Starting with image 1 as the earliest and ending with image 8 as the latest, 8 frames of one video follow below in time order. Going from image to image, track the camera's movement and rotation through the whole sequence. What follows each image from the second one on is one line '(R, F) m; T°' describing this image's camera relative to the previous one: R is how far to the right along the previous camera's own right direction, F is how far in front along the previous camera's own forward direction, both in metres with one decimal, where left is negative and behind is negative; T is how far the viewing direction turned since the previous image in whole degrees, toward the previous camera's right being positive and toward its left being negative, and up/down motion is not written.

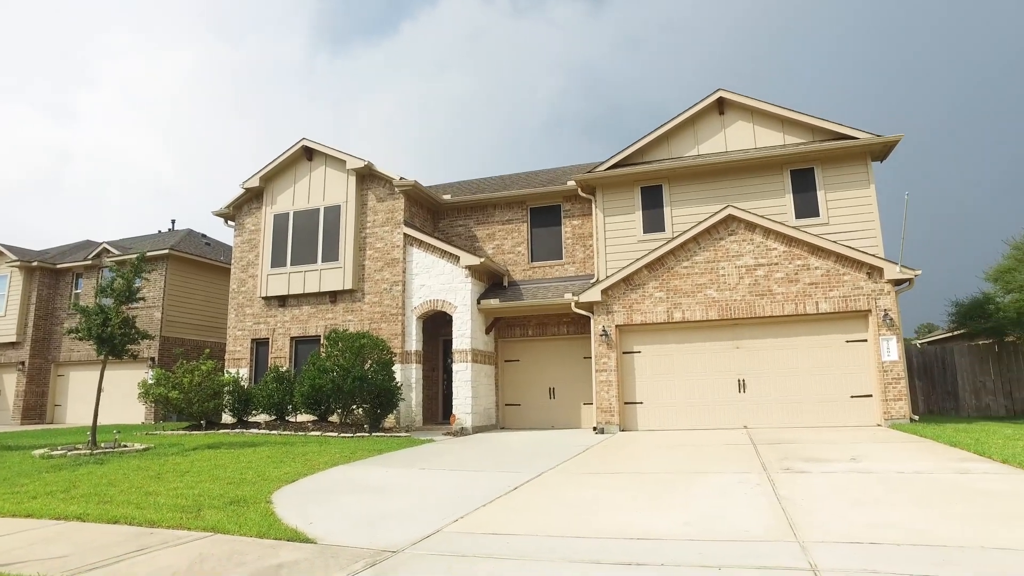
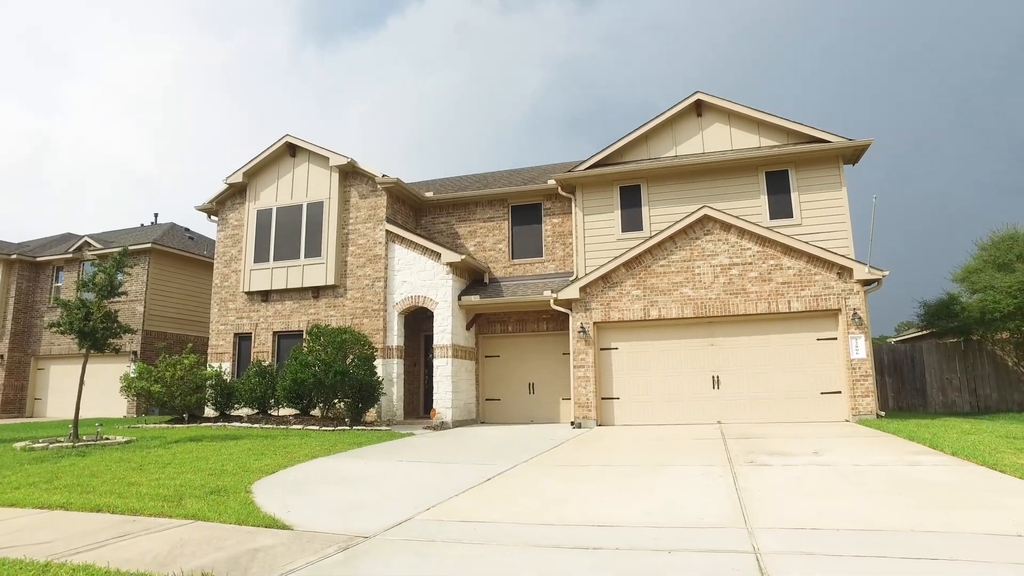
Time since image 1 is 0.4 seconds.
(+0.1, -0.3) m; +1°
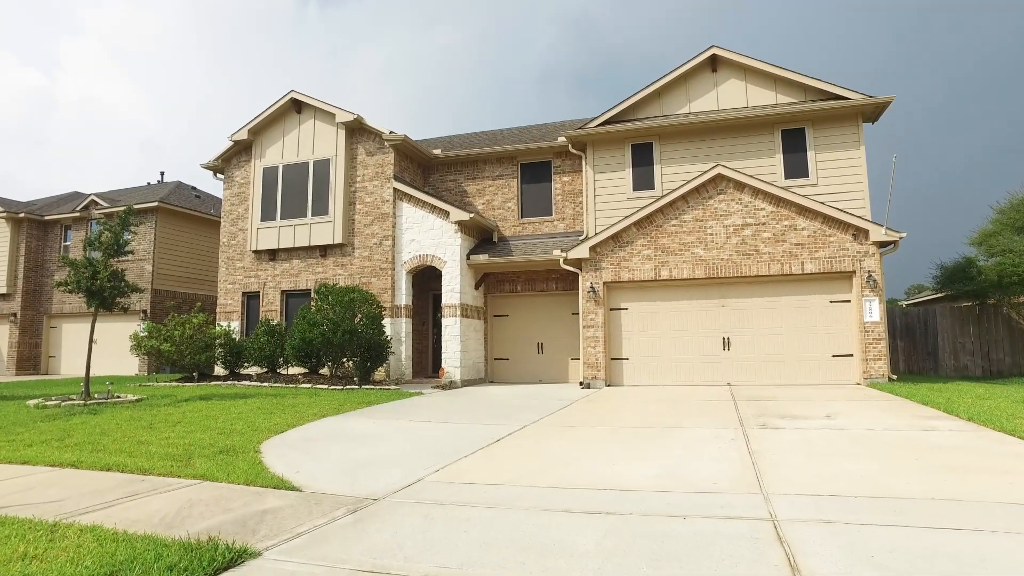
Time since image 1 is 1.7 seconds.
(0.0, +0.1) m; -1°
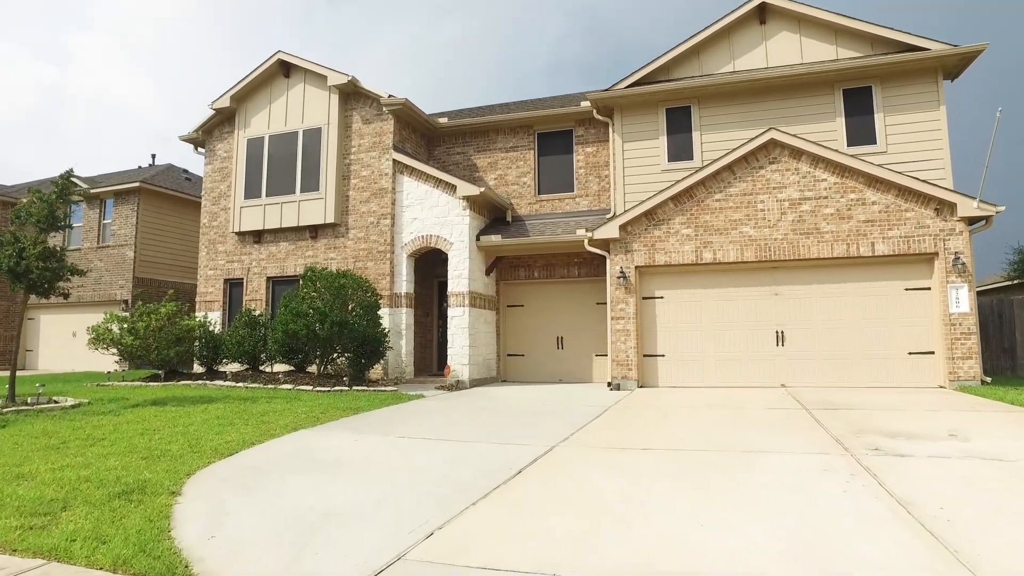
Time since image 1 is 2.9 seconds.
(-0.1, +2.0) m; -1°
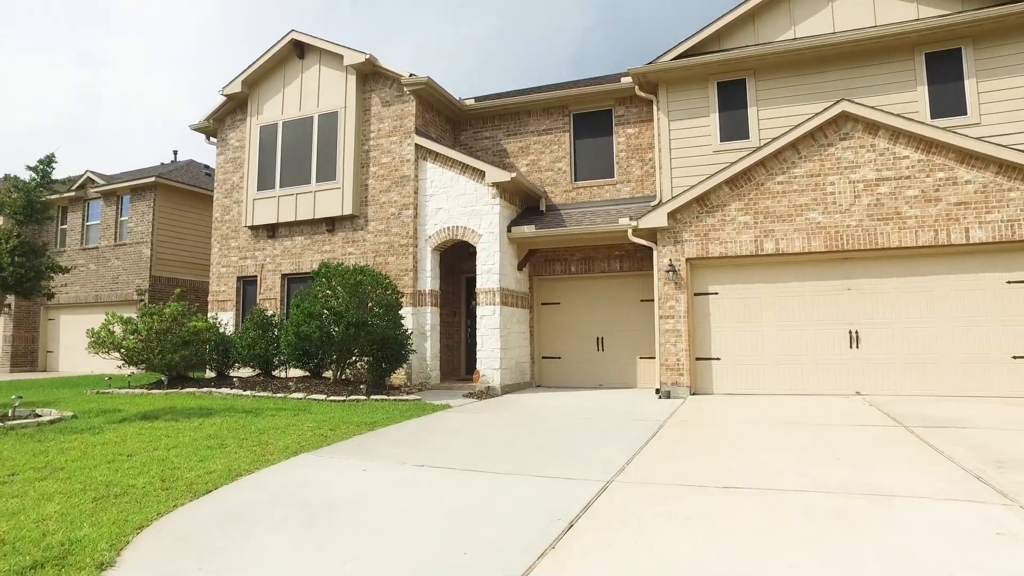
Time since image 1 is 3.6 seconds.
(-0.1, +1.3) m; -2°
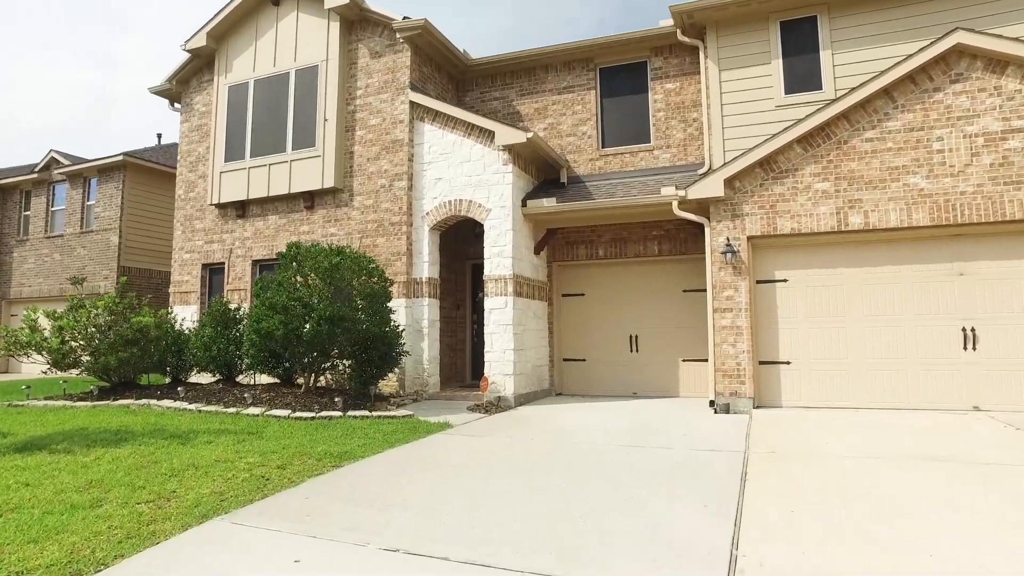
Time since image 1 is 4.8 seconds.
(-0.1, +2.3) m; -1°
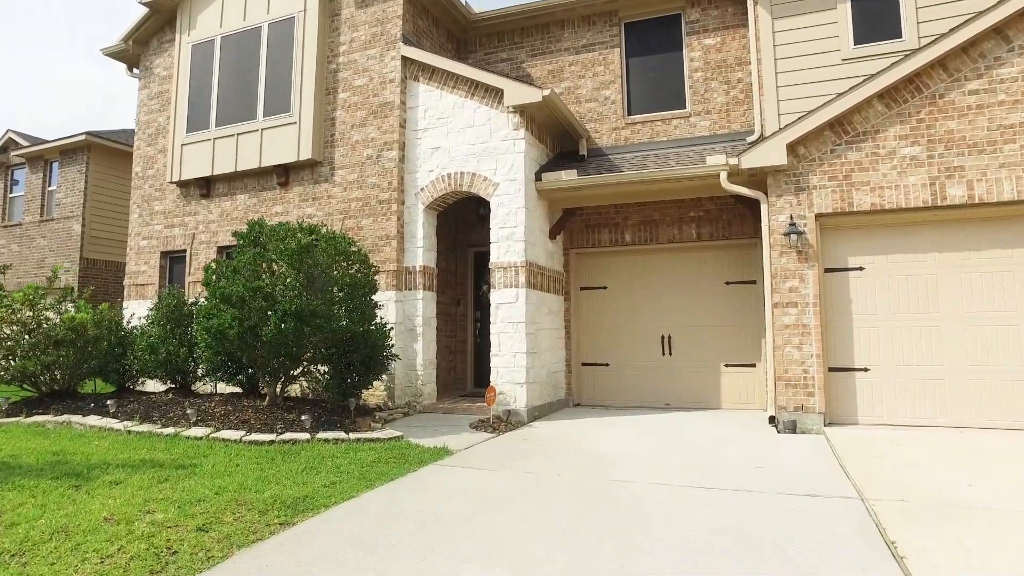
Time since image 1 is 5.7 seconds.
(-0.2, +1.7) m; 0°
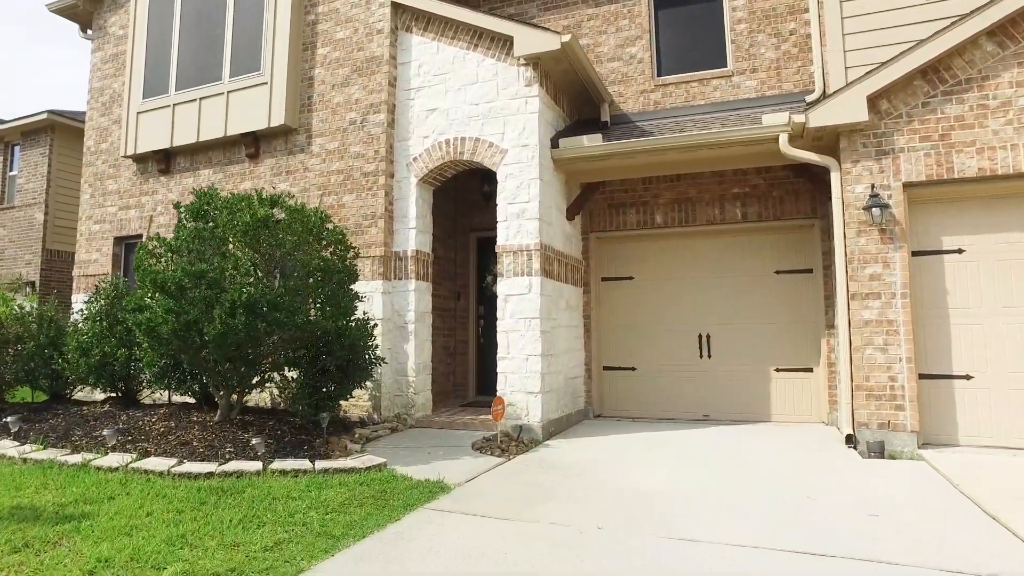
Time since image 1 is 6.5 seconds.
(-0.1, +1.5) m; 0°
